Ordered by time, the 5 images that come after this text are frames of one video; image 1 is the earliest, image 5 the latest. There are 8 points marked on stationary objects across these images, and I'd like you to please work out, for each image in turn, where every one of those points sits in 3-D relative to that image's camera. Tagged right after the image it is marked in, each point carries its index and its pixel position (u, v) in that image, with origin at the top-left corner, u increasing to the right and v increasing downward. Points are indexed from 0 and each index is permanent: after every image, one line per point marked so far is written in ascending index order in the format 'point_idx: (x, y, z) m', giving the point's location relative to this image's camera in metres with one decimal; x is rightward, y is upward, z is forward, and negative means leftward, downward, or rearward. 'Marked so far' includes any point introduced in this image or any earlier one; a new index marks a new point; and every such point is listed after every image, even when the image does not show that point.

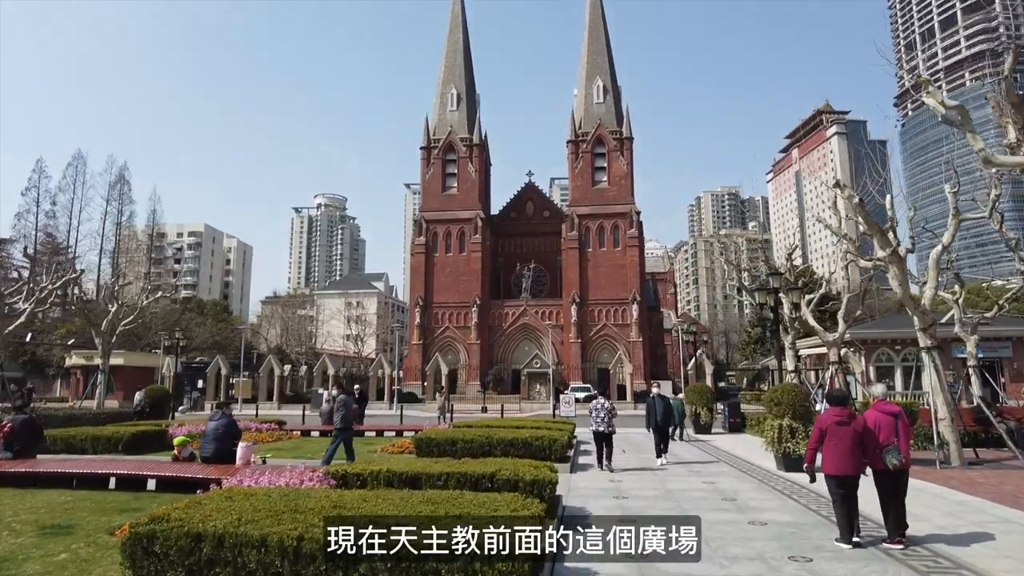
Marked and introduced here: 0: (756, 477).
0: (+4.0, -3.1, +10.4) m
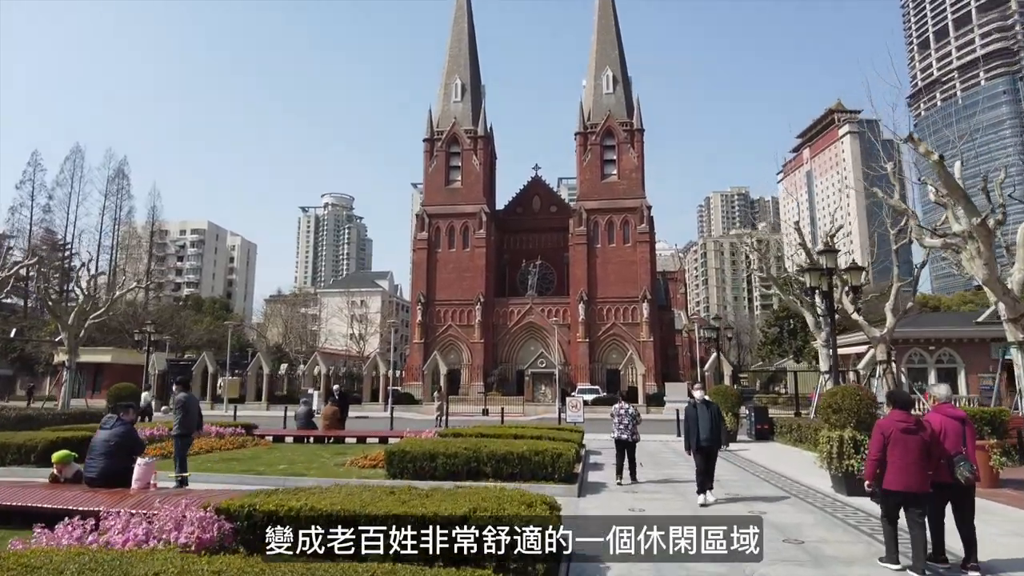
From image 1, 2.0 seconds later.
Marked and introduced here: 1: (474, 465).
0: (+3.9, -2.8, +8.3) m
1: (-0.5, -2.4, +8.8) m
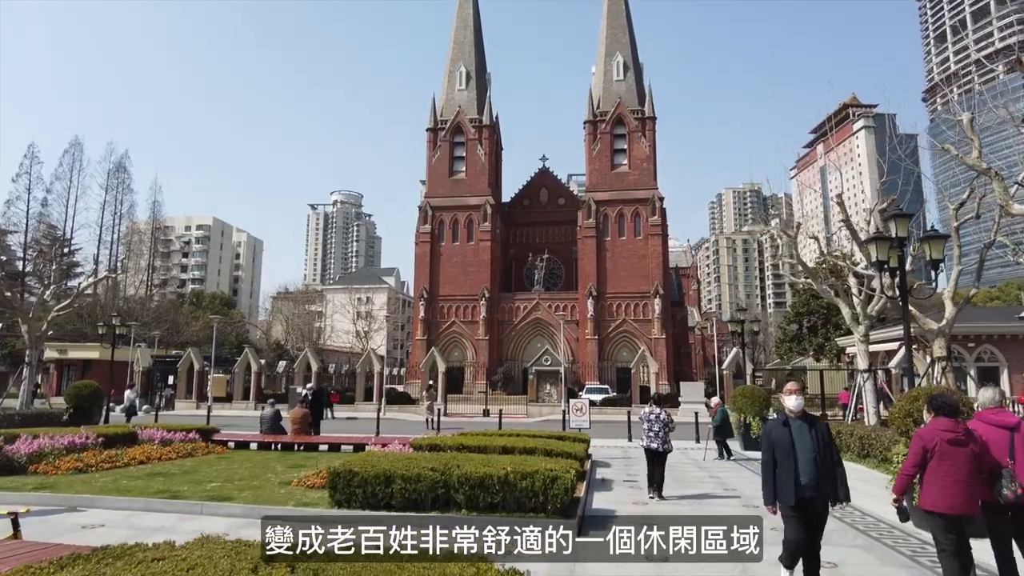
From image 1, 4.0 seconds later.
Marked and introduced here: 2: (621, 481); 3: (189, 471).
0: (+3.7, -2.5, +6.2) m
1: (-0.7, -2.1, +6.7) m
2: (+1.8, -3.1, +10.3) m
3: (-4.8, -2.7, +9.4) m
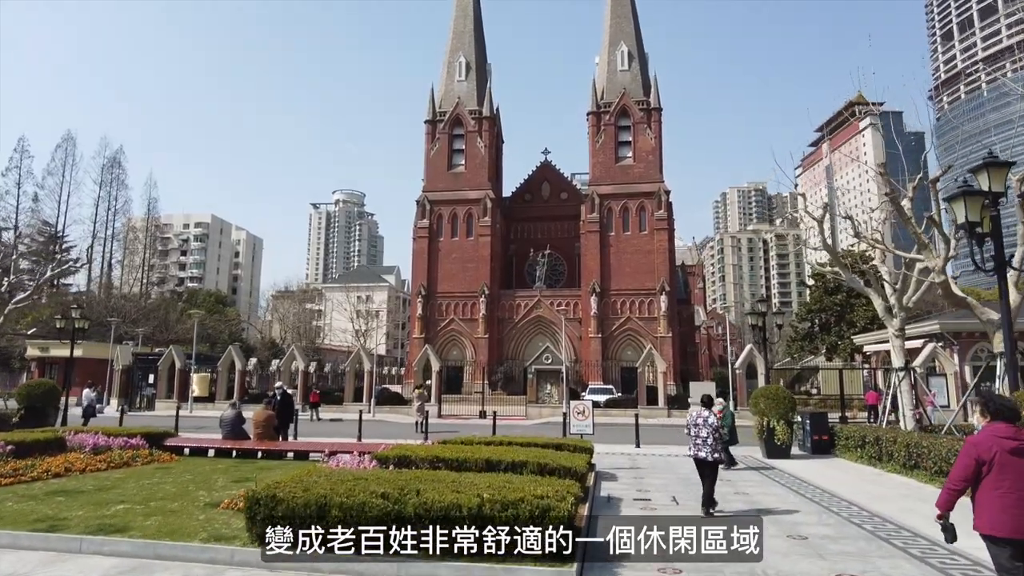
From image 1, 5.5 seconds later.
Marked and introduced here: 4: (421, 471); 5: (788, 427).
0: (+3.5, -2.2, +4.5) m
1: (-0.9, -1.9, +5.0) m
2: (+1.6, -2.9, +8.6) m
3: (-5.0, -2.4, +7.8) m
4: (-0.9, -1.8, +6.2) m
5: (+6.1, -3.1, +14.1) m
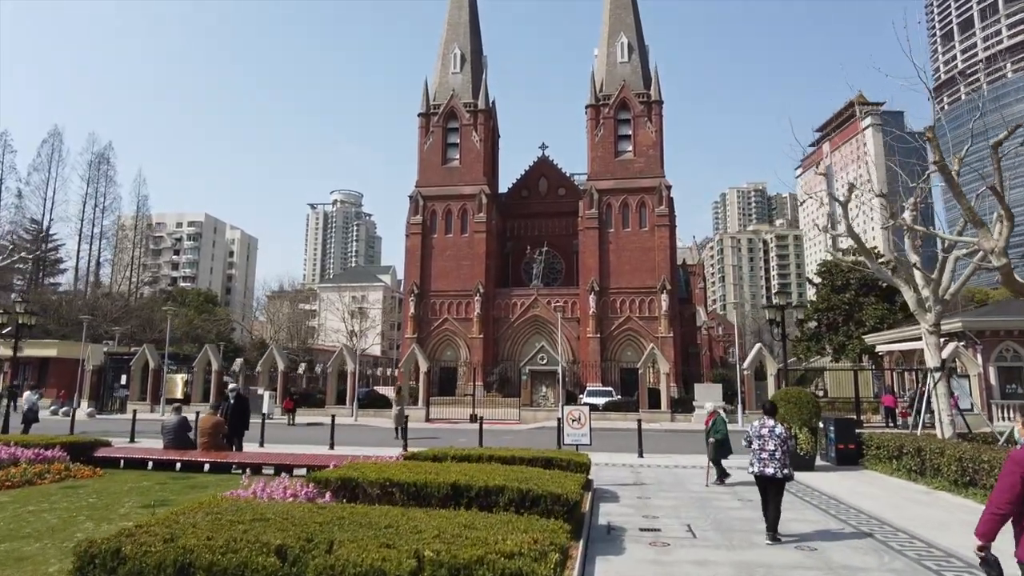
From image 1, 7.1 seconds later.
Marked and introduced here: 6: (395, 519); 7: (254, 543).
0: (+3.3, -2.0, +2.9) m
1: (-1.2, -1.6, +3.4) m
2: (+1.4, -2.6, +7.0) m
3: (-5.2, -2.2, +6.1) m
4: (-1.1, -1.6, +4.6) m
5: (+5.8, -2.9, +12.5) m
6: (-0.8, -1.5, +4.2) m
7: (-1.4, -1.4, +3.6) m
